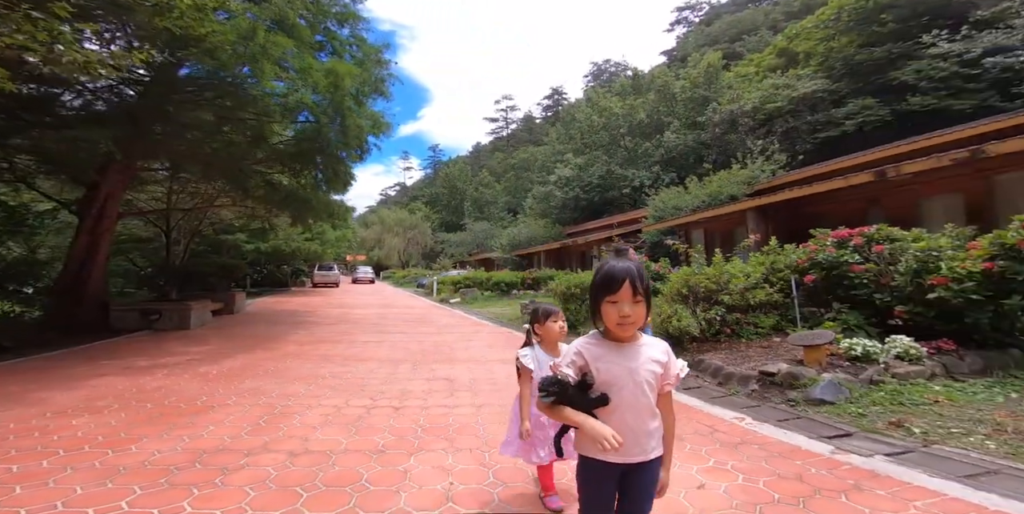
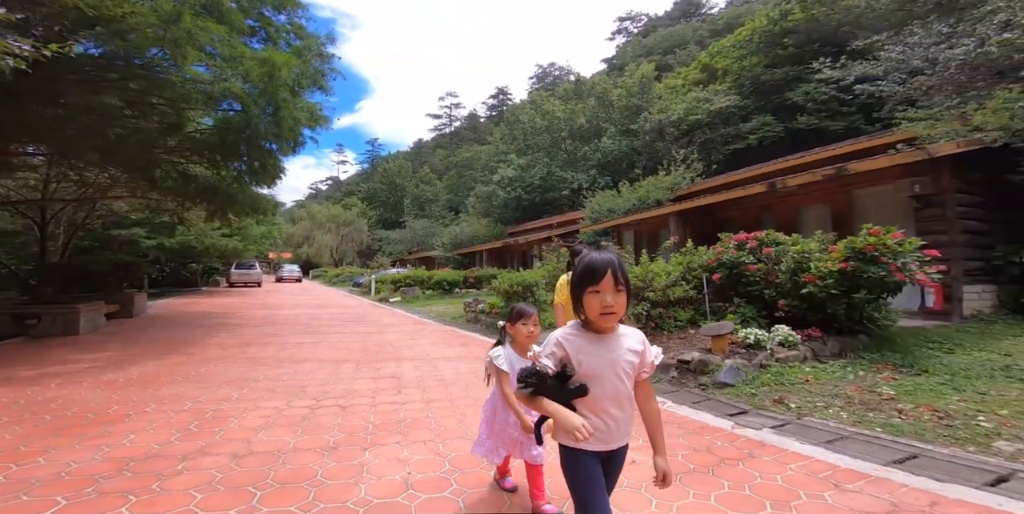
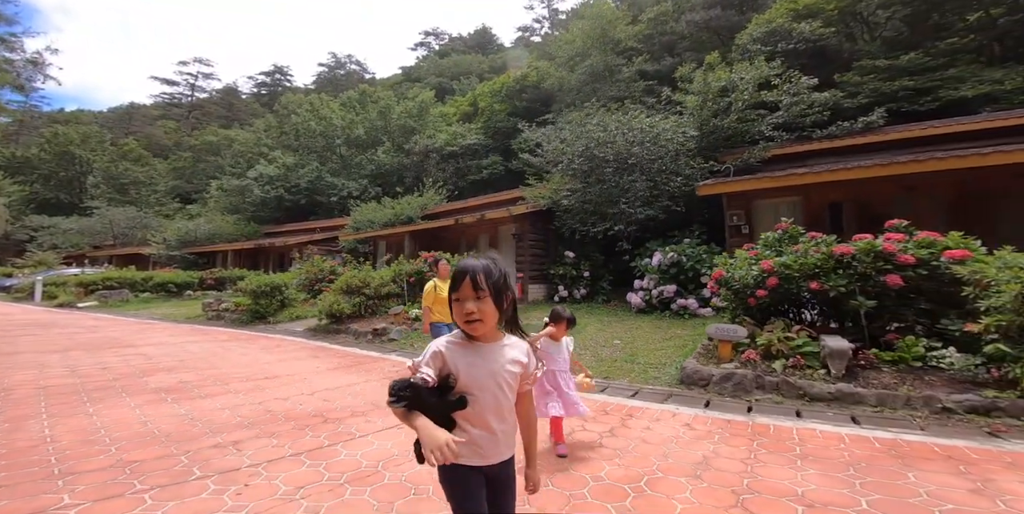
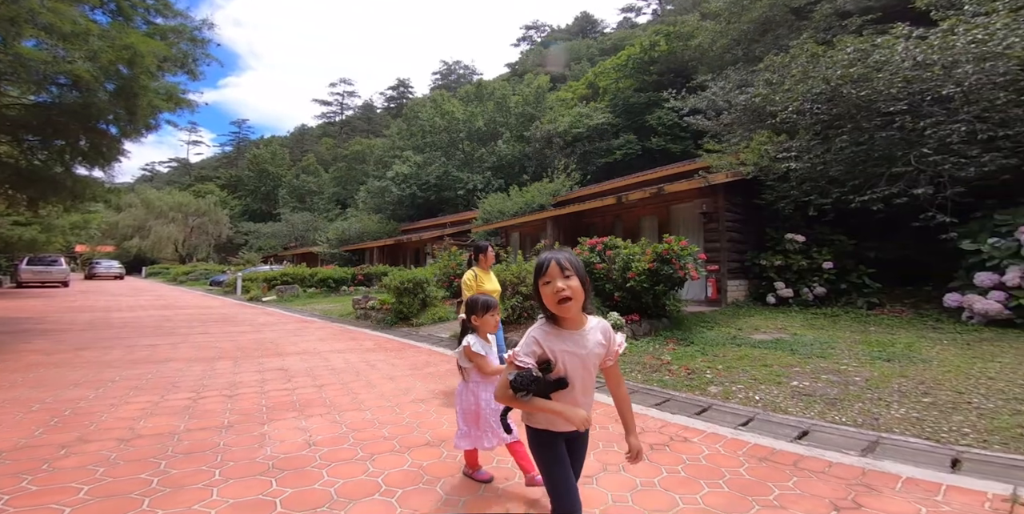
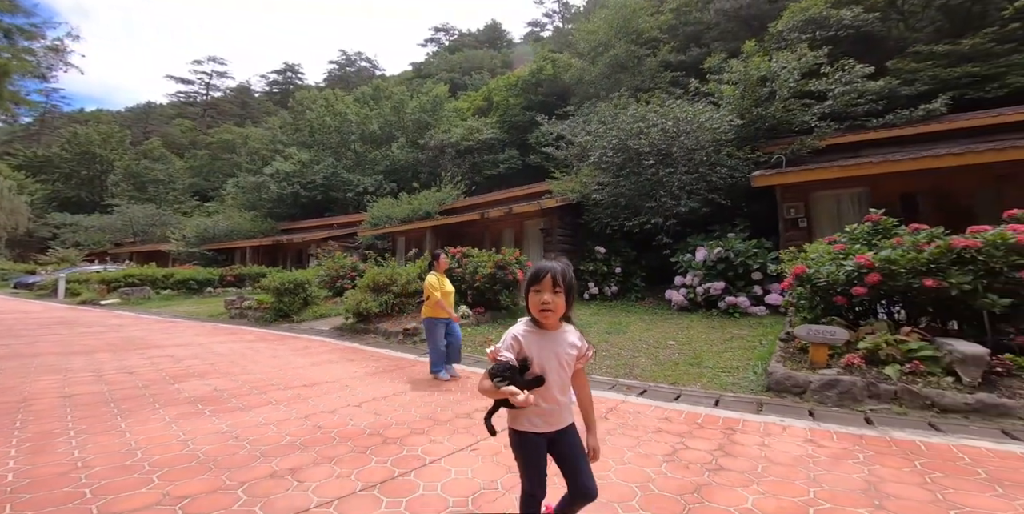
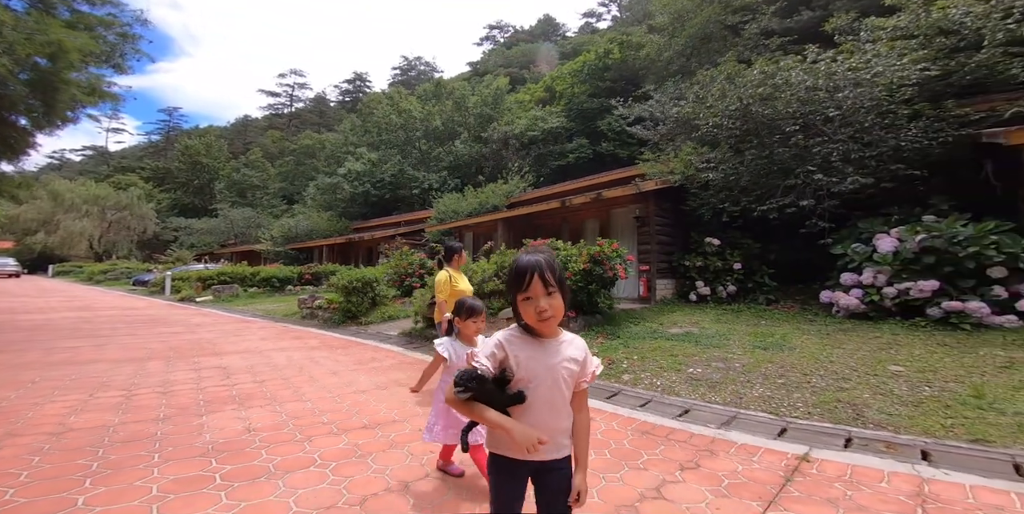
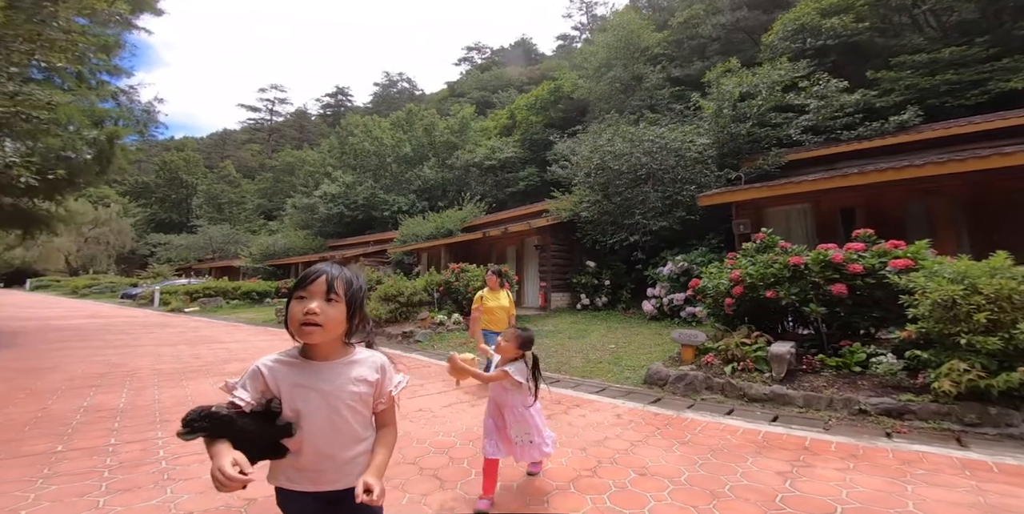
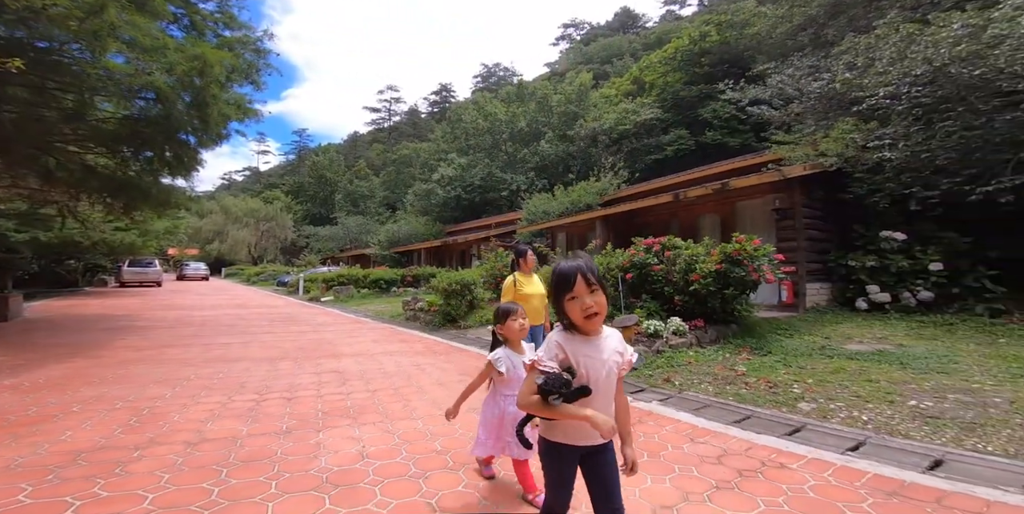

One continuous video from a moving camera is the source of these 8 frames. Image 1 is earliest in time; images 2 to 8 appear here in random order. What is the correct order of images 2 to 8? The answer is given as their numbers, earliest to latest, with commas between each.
2, 8, 4, 6, 5, 3, 7
